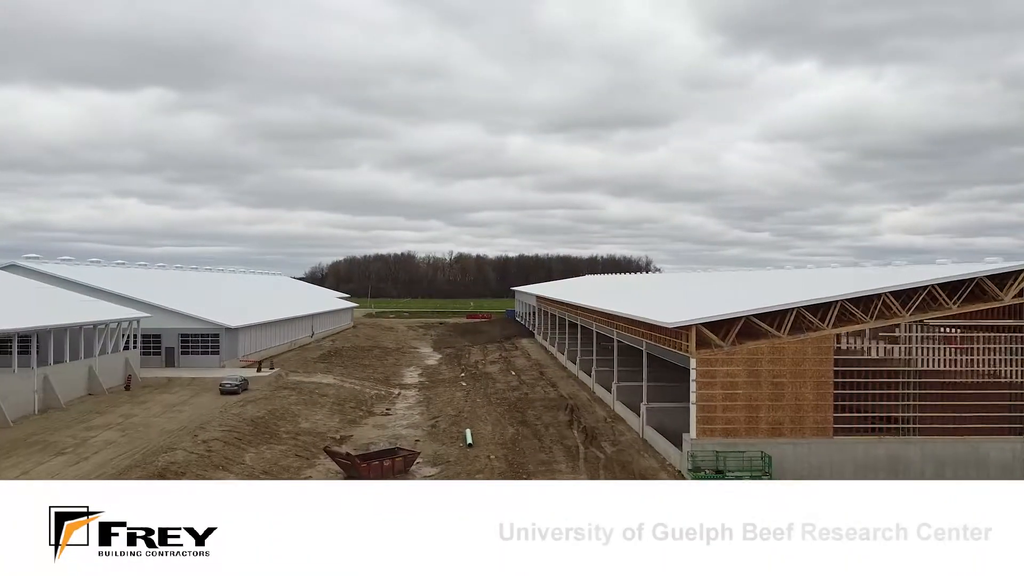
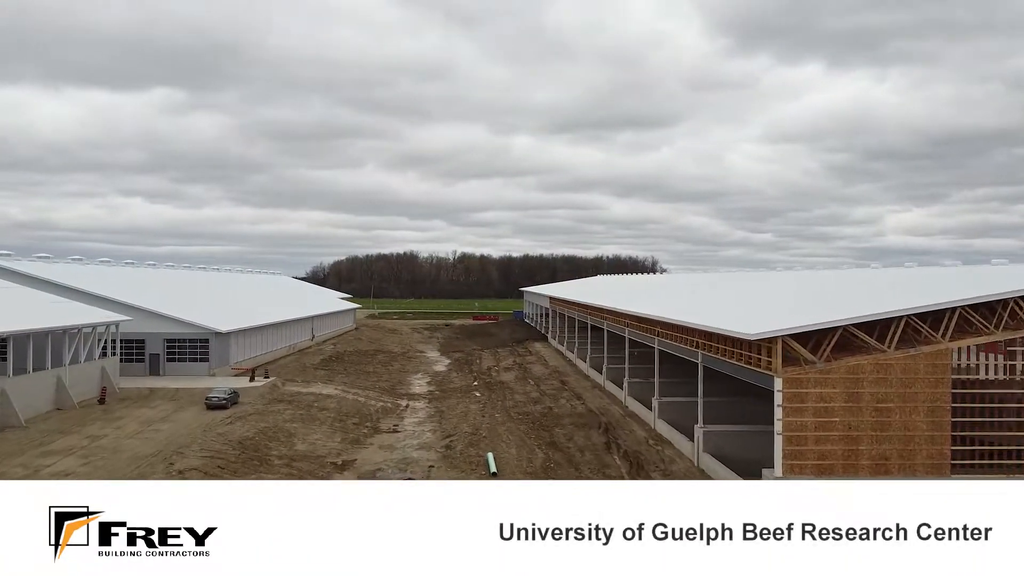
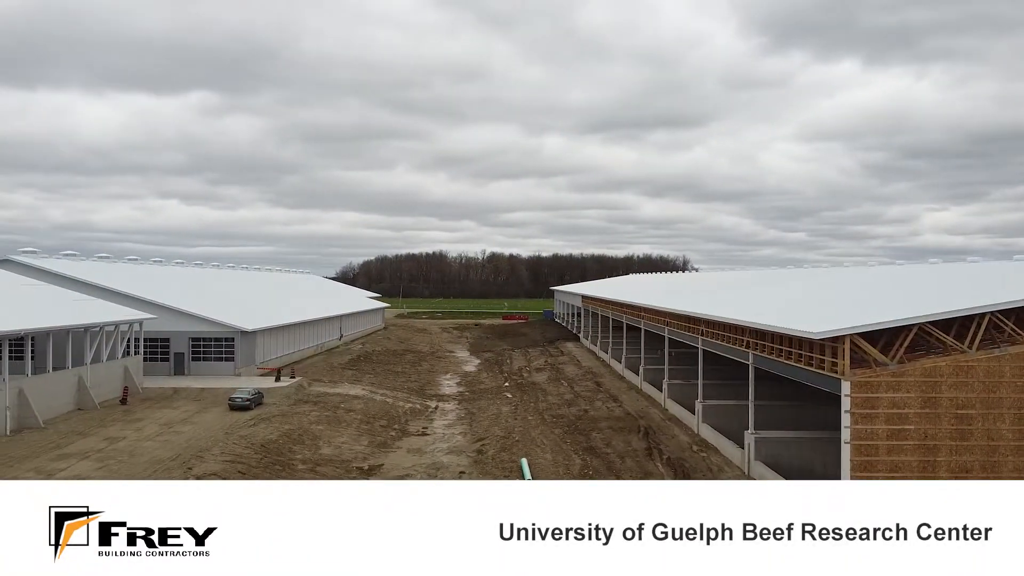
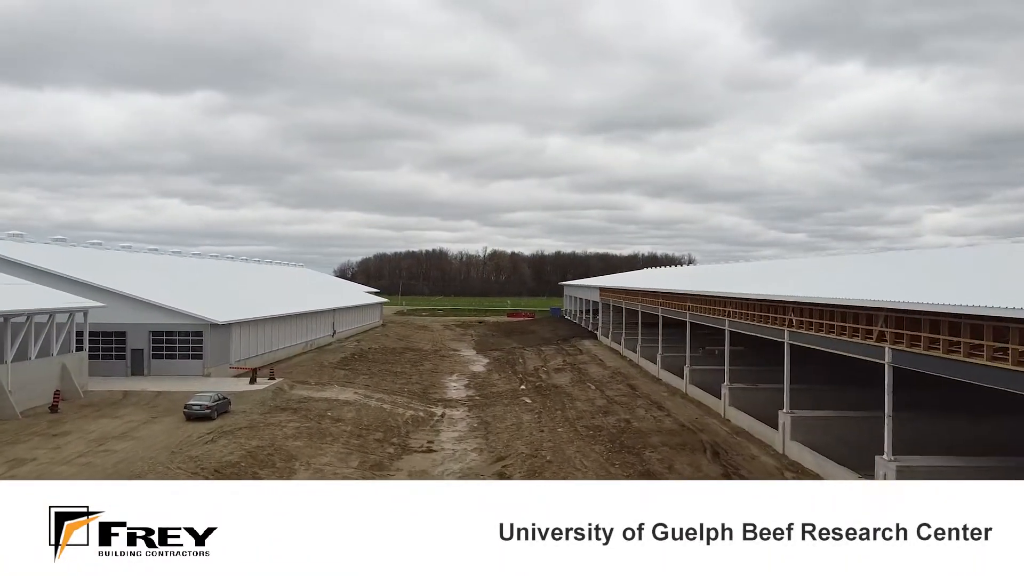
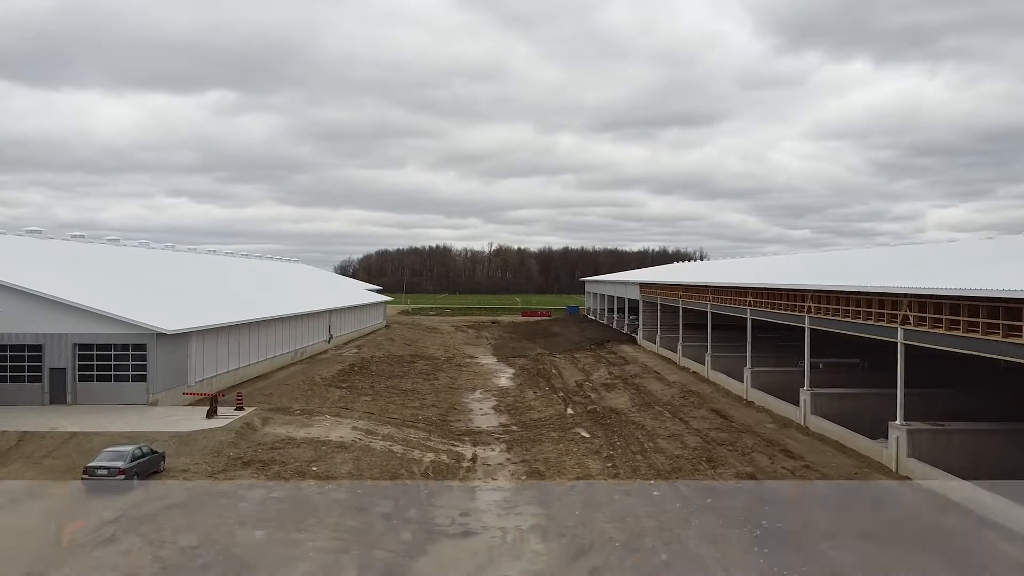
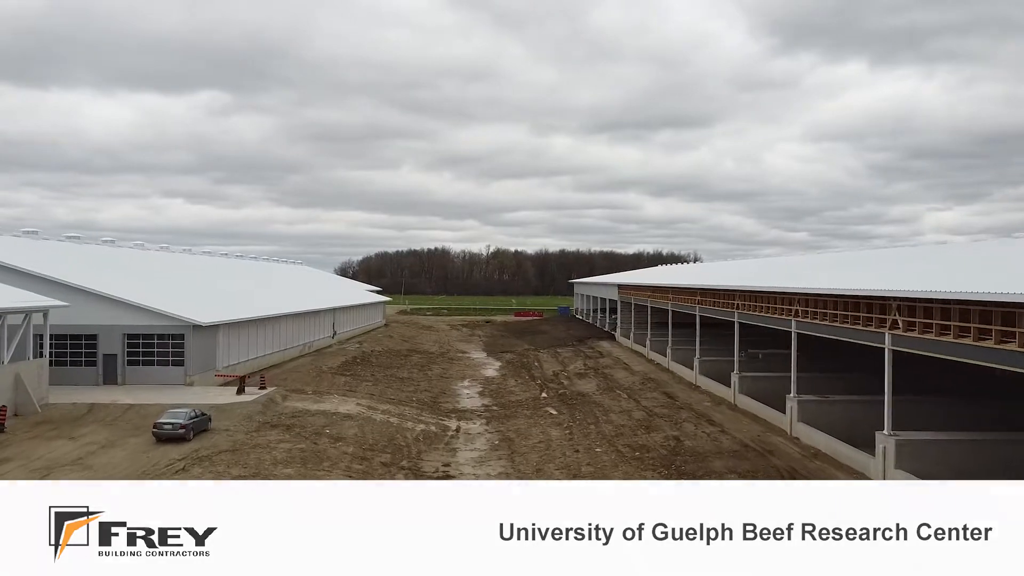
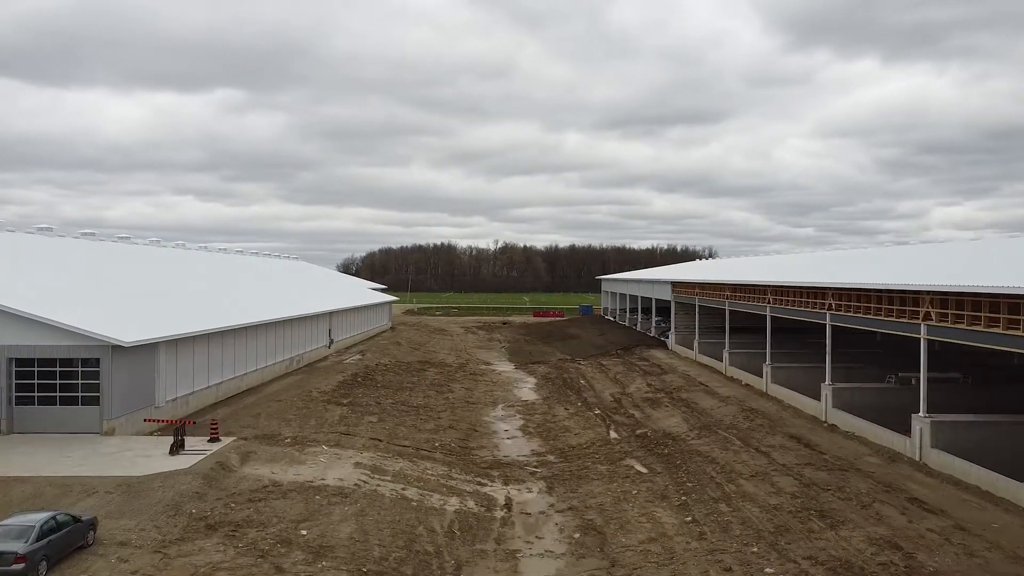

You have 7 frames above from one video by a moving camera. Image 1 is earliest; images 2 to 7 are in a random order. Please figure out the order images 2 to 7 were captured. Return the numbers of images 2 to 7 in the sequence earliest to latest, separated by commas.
2, 3, 4, 6, 5, 7
